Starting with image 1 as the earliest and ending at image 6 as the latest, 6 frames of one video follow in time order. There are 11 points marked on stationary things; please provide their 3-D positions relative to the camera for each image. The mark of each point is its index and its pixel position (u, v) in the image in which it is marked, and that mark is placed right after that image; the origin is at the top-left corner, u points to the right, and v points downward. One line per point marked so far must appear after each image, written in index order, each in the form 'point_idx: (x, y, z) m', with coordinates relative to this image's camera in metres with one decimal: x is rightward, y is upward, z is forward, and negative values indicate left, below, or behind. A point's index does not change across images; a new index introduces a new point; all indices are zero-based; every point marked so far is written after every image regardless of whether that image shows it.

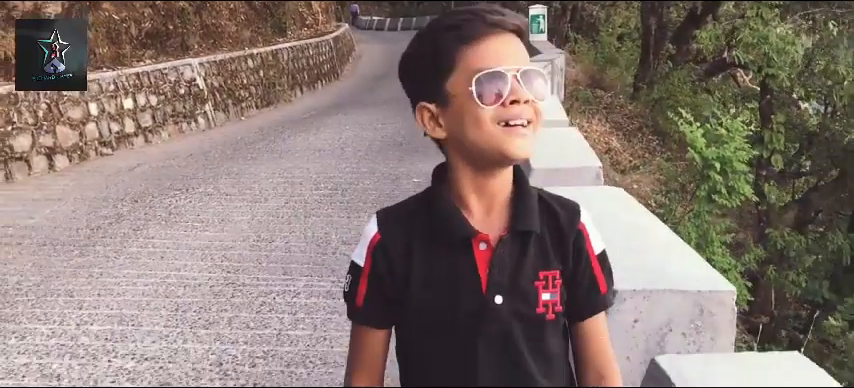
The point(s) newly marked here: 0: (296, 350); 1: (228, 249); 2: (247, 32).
0: (-0.5, -0.6, +3.8) m
1: (-1.2, -0.3, +5.3) m
2: (-2.8, +2.5, +14.2) m
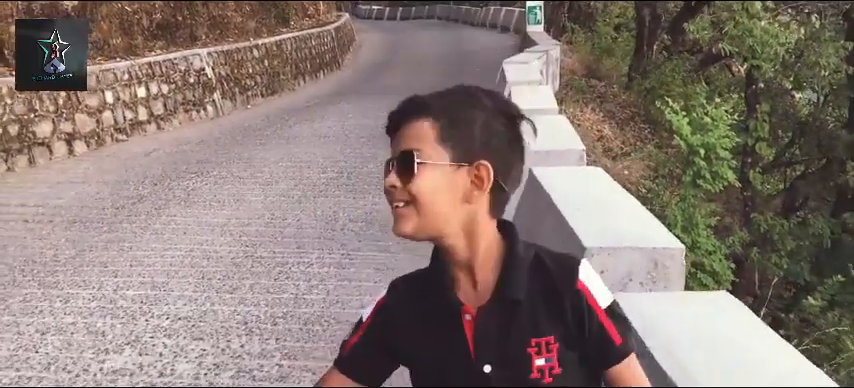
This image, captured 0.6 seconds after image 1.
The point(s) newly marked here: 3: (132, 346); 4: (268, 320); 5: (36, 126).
0: (-0.5, -0.5, +4.2) m
1: (-1.2, -0.2, +5.8) m
2: (-2.8, +2.8, +14.6) m
3: (-1.3, -0.6, +3.9) m
4: (-0.7, -0.6, +4.2) m
5: (-3.6, +0.6, +8.3) m
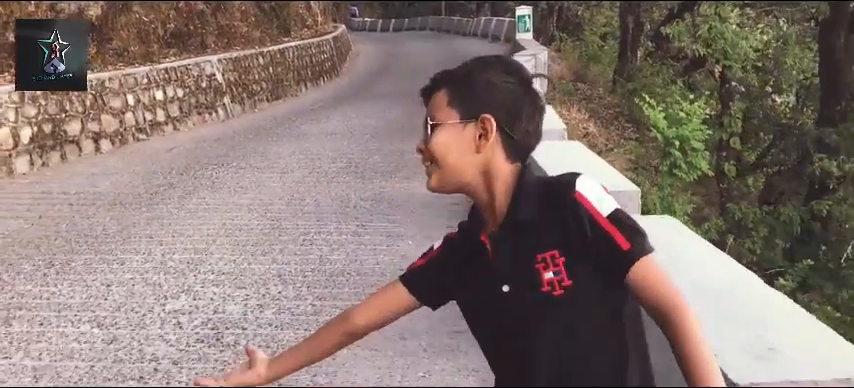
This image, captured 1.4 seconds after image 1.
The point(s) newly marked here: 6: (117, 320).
0: (-0.5, -0.4, +5.0) m
1: (-1.1, -0.1, +6.5) m
2: (-2.9, +2.8, +15.4) m
3: (-1.2, -0.5, +4.6) m
4: (-0.7, -0.4, +4.9) m
5: (-3.6, +0.7, +9.0) m
6: (-1.5, -0.6, +4.3) m
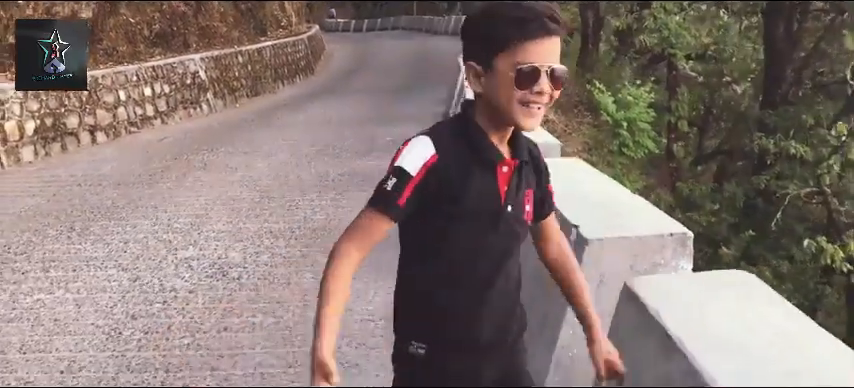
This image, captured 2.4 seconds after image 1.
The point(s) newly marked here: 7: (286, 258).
0: (-0.7, -0.2, +5.9) m
1: (-1.4, +0.1, +7.4) m
2: (-3.4, +2.9, +16.2) m
3: (-1.4, -0.3, +5.4) m
4: (-0.9, -0.2, +5.8) m
5: (-3.9, +0.8, +9.8) m
6: (-1.6, -0.4, +5.1) m
7: (-0.8, -0.4, +5.2) m
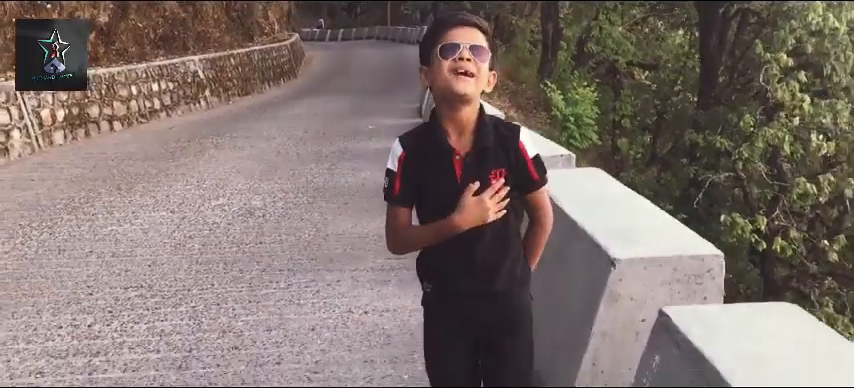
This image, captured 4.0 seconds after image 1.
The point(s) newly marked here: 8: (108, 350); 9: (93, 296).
0: (-0.9, +0.1, +7.4) m
1: (-1.6, +0.4, +8.9) m
2: (-3.9, +3.1, +17.7) m
3: (-1.6, 0.0, +7.0) m
4: (-1.1, +0.1, +7.3) m
5: (-4.2, +1.1, +11.3) m
6: (-1.8, -0.1, +6.6) m
7: (-1.0, -0.1, +6.7) m
8: (-1.3, -0.6, +3.8) m
9: (-1.7, -0.5, +4.6) m
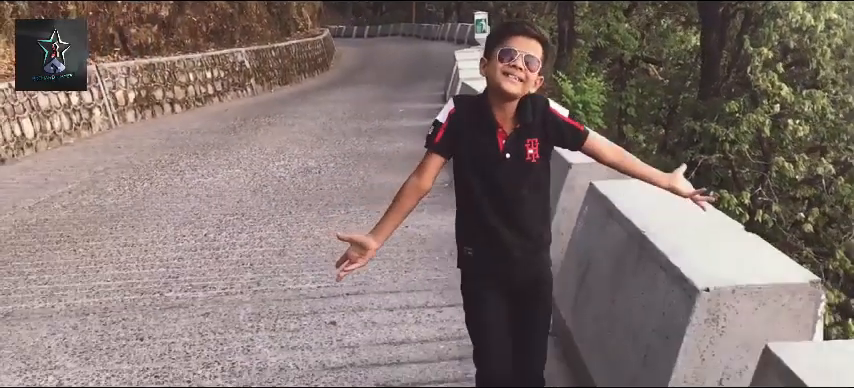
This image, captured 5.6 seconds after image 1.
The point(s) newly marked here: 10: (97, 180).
0: (-0.7, +0.4, +8.9) m
1: (-1.3, +0.7, +10.4) m
2: (-3.4, +3.5, +19.3) m
3: (-1.4, +0.3, +8.5) m
4: (-0.8, +0.4, +8.8) m
5: (-3.9, +1.5, +12.8) m
6: (-1.6, +0.2, +8.2) m
7: (-0.7, +0.3, +8.2) m
8: (-1.2, -0.3, +5.3) m
9: (-1.5, -0.2, +6.1) m
10: (-2.9, +0.1, +7.9) m
